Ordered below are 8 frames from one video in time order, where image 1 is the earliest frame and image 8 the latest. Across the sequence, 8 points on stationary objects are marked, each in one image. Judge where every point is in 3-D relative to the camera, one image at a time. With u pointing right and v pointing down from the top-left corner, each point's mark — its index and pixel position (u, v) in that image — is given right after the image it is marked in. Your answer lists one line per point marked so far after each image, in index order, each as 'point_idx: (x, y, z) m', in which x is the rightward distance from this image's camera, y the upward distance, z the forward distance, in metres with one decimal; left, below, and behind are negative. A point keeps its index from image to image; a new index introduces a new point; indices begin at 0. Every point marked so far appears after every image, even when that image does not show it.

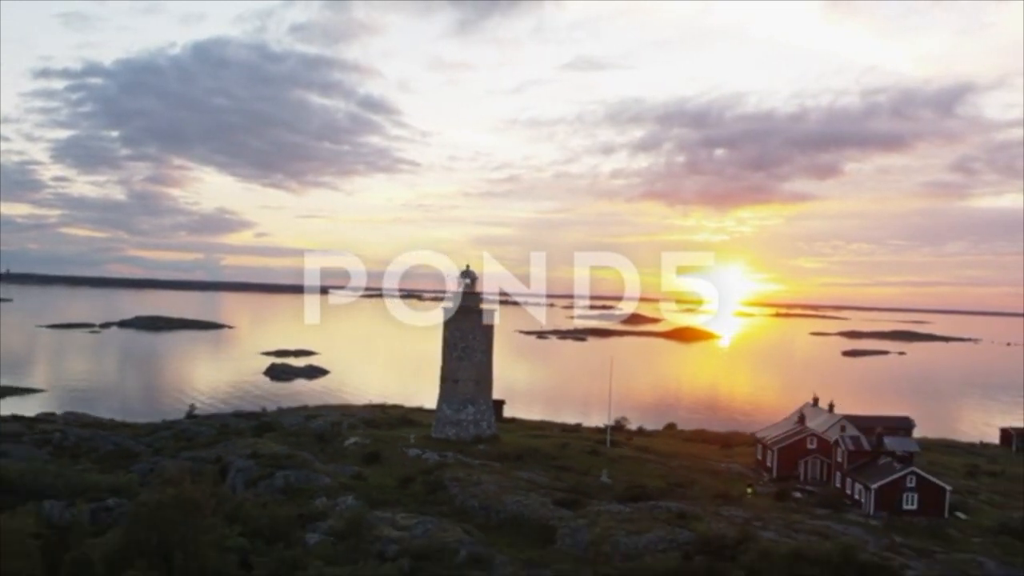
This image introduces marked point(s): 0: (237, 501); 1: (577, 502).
0: (-6.1, -4.8, +18.4) m
1: (+1.5, -4.9, +18.4) m
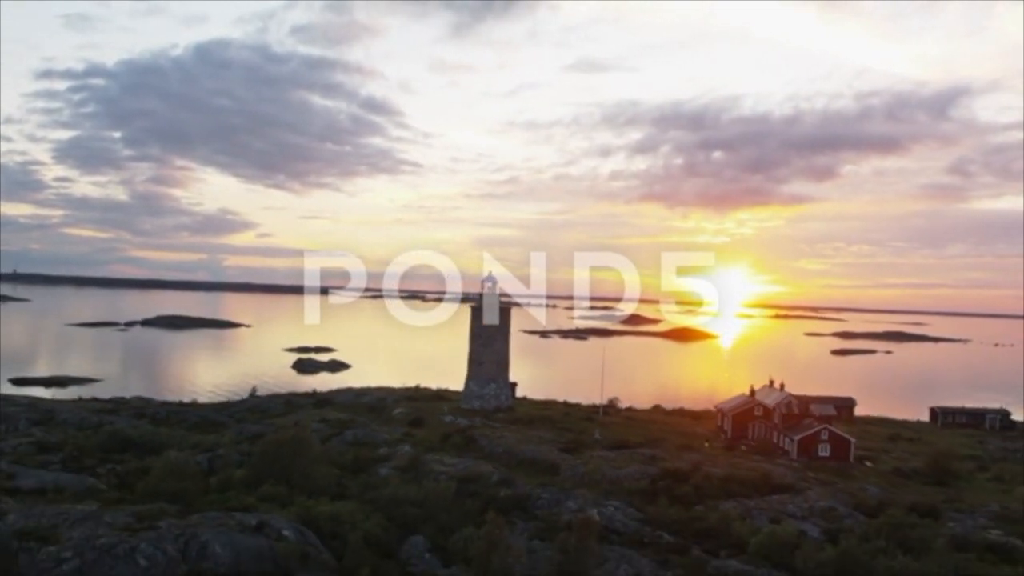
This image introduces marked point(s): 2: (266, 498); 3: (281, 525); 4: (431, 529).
0: (-5.6, -4.9, +24.7) m
1: (+2.0, -5.0, +24.7) m
2: (-6.0, -5.2, +19.9) m
3: (-5.1, -5.2, +17.7) m
4: (-1.9, -5.6, +18.8) m
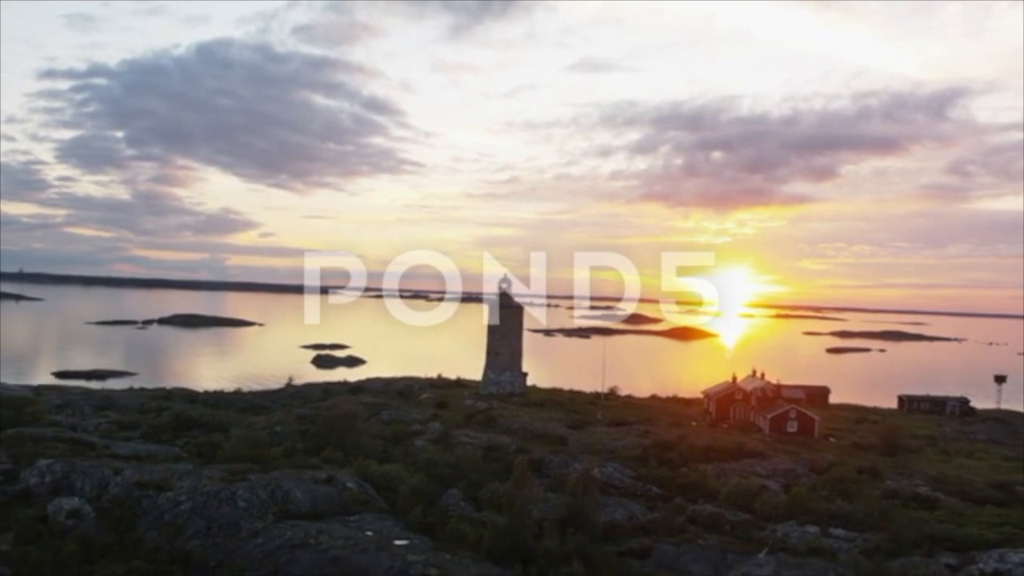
0: (-5.1, -4.9, +29.1) m
1: (+2.5, -5.0, +29.1) m
2: (-5.5, -5.2, +24.2) m
3: (-4.6, -5.2, +22.1) m
4: (-1.4, -5.6, +23.2) m
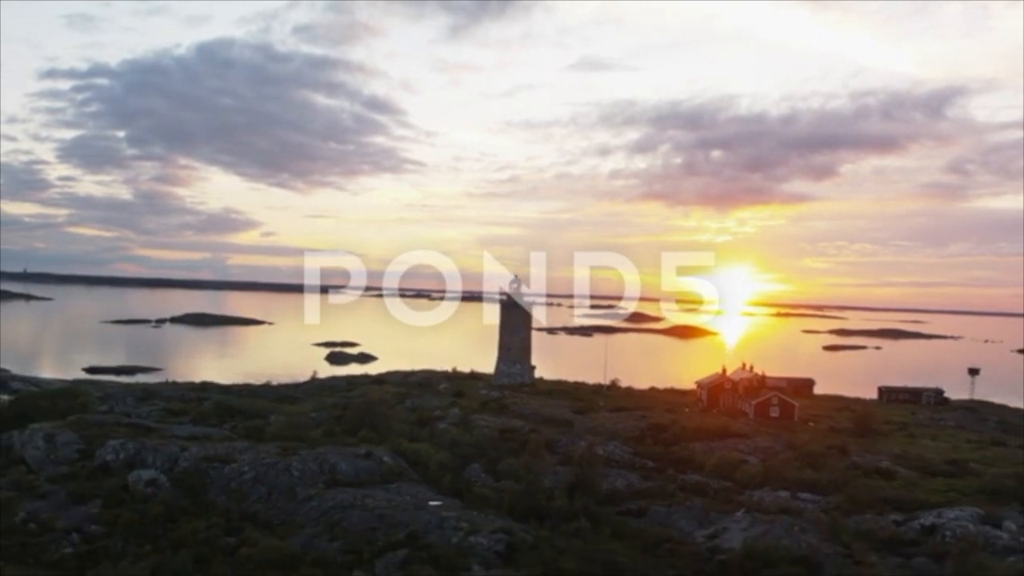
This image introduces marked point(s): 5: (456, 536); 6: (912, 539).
0: (-4.7, -4.9, +32.5) m
1: (+3.0, -5.0, +32.5) m
2: (-5.1, -5.2, +27.7) m
3: (-4.1, -5.3, +25.5) m
4: (-0.9, -5.6, +26.6) m
5: (-1.4, -6.1, +19.8) m
6: (+9.7, -6.1, +19.6) m
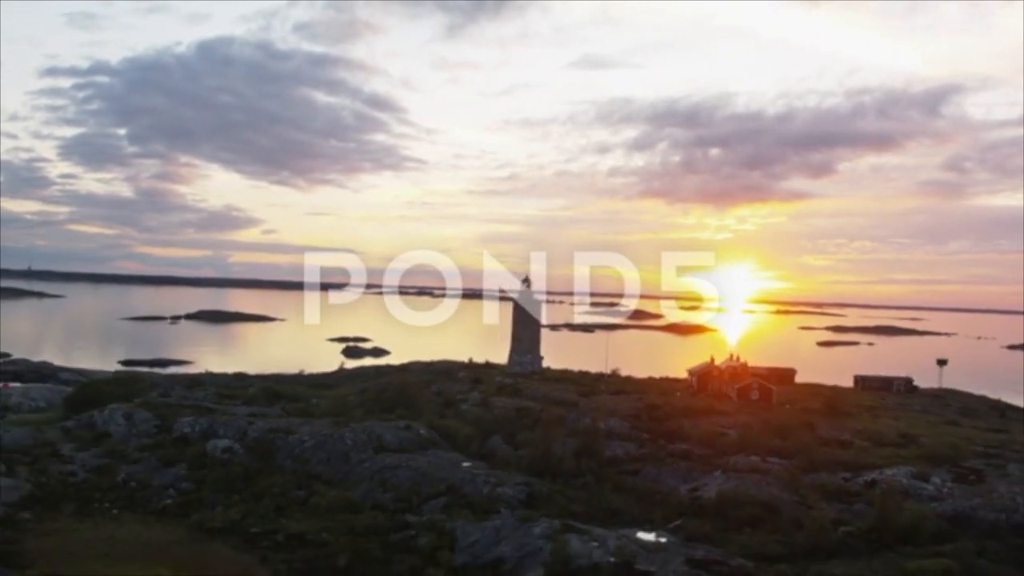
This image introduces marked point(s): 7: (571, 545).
0: (-4.1, -4.8, +37.2) m
1: (+3.6, -4.9, +37.1) m
2: (-4.5, -5.2, +32.3) m
3: (-3.5, -5.2, +30.2) m
4: (-0.3, -5.6, +31.2) m
5: (-0.8, -6.0, +24.5) m
6: (+10.3, -6.0, +24.3) m
7: (+1.5, -6.3, +19.9) m
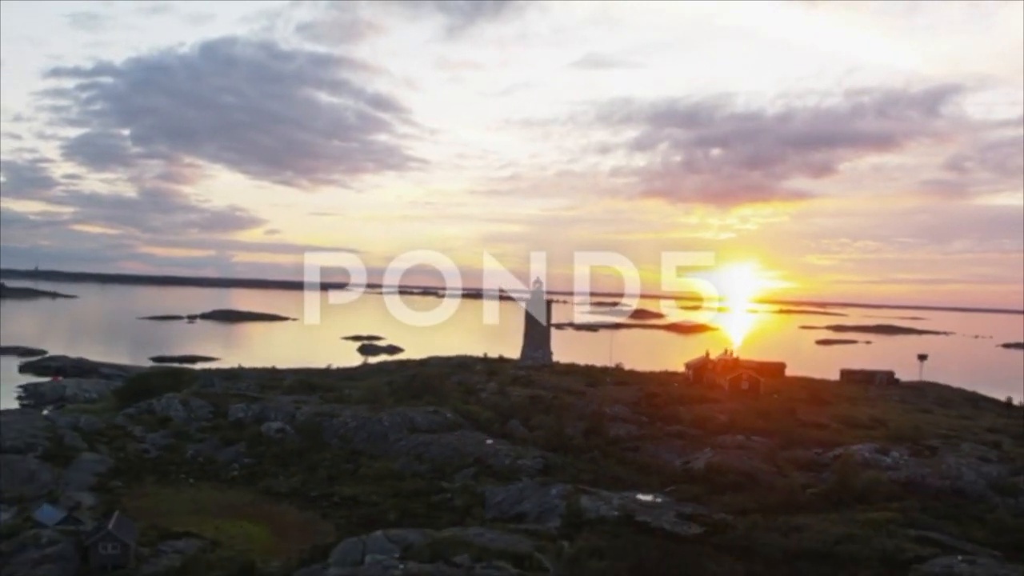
0: (-3.4, -4.9, +41.3) m
1: (+4.3, -4.9, +41.2) m
2: (-3.8, -5.2, +36.5) m
3: (-2.8, -5.3, +34.3) m
4: (+0.4, -5.6, +35.4) m
5: (-0.1, -6.1, +28.6) m
6: (+11.0, -6.1, +28.4) m
7: (+2.1, -6.3, +24.0) m
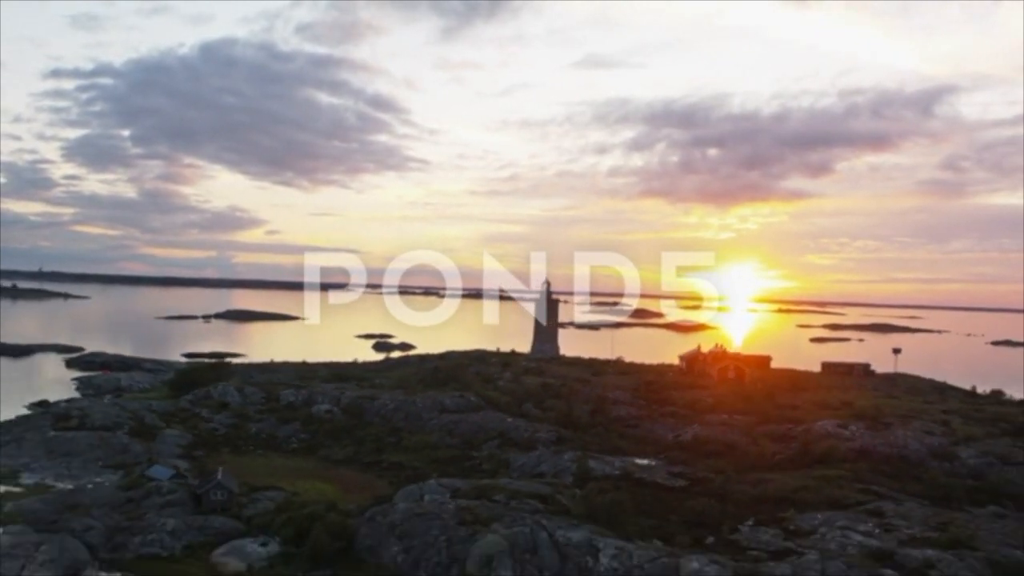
0: (-2.6, -4.9, +46.6) m
1: (+5.0, -5.0, +46.6) m
2: (-3.1, -5.2, +41.8) m
3: (-2.1, -5.3, +39.6) m
4: (+1.1, -5.6, +40.7) m
5: (+0.6, -6.1, +33.9) m
6: (+11.7, -6.1, +33.7) m
7: (+2.9, -6.4, +29.3) m
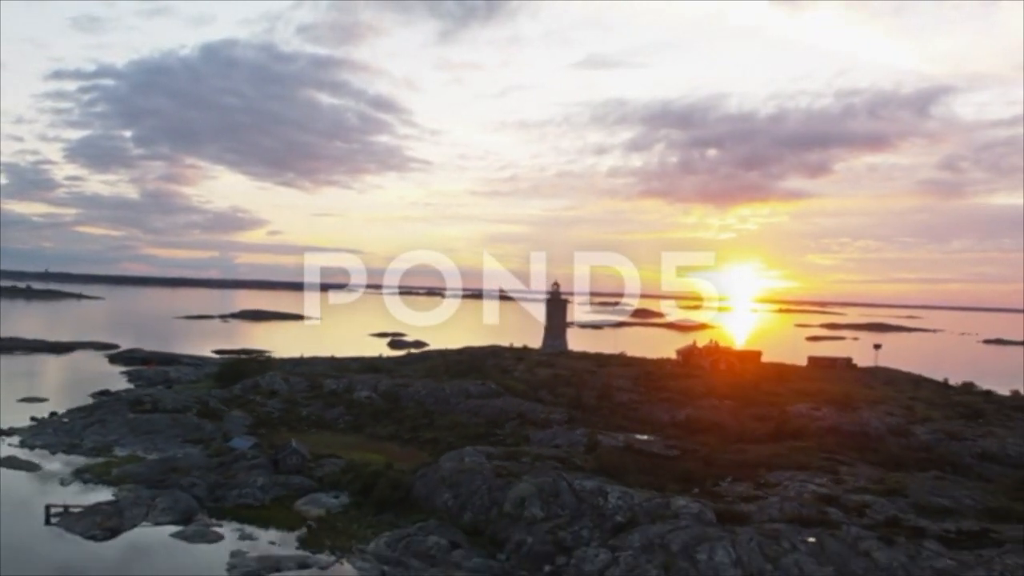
0: (-1.7, -5.0, +52.1) m
1: (+5.9, -5.0, +52.0) m
2: (-2.2, -5.3, +47.2) m
3: (-1.2, -5.4, +45.0) m
4: (+2.0, -5.7, +46.1) m
5: (+1.5, -6.2, +39.3) m
6: (+12.6, -6.1, +39.1) m
7: (+3.8, -6.4, +34.7) m
